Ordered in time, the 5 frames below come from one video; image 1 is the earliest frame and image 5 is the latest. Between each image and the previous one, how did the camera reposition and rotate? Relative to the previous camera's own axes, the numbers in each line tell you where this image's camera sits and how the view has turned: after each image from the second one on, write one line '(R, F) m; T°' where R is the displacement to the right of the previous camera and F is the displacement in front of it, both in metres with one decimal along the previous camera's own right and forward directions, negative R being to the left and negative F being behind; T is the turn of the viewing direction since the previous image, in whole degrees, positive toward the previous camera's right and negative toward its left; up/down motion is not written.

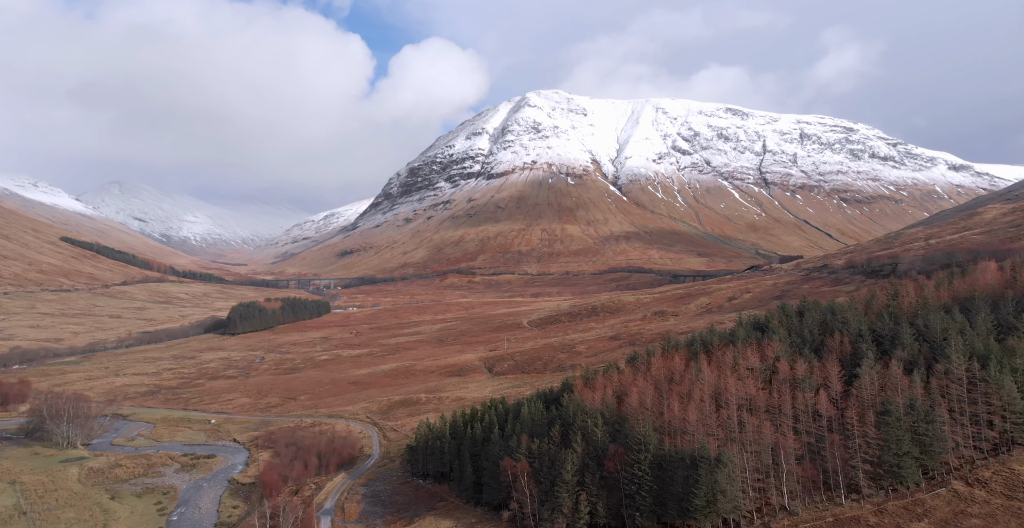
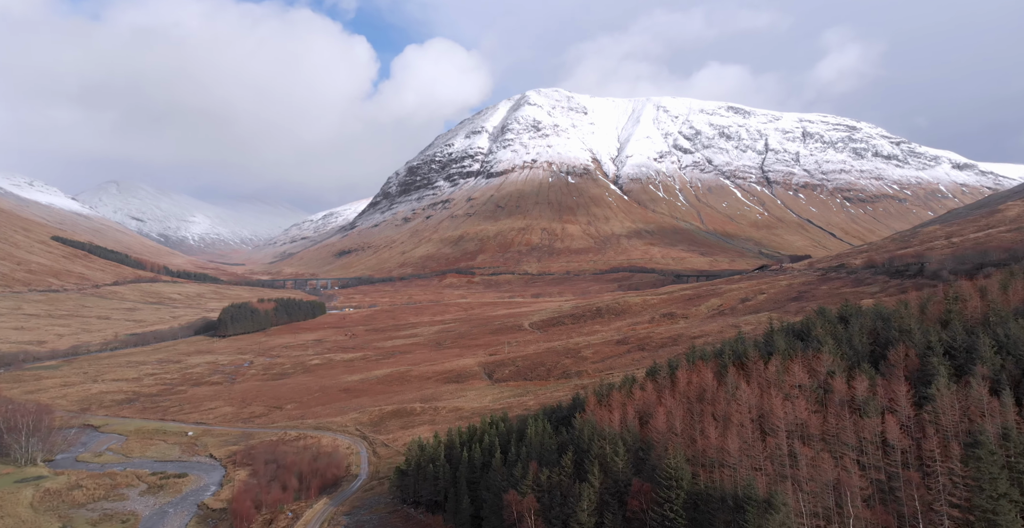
(-0.2, +5.7) m; 0°
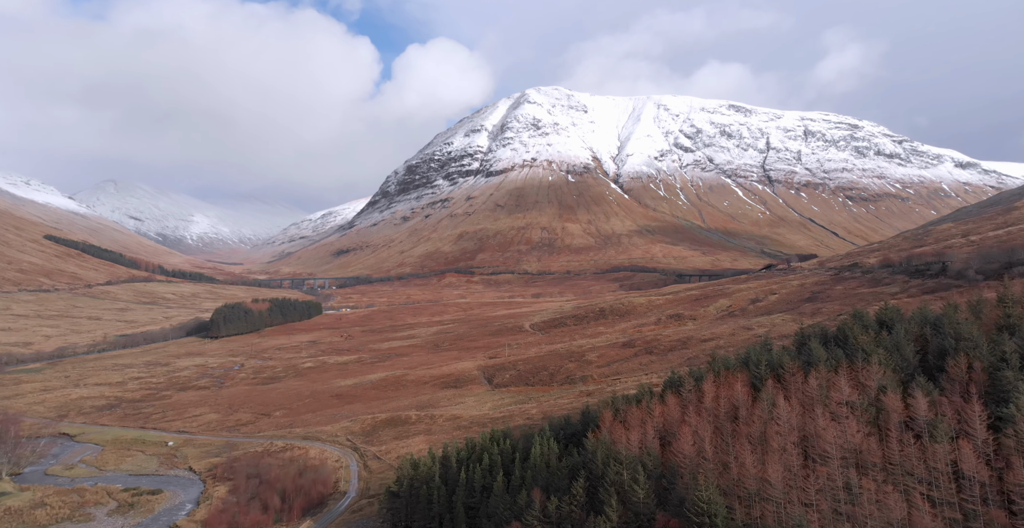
(-0.2, +4.3) m; 0°
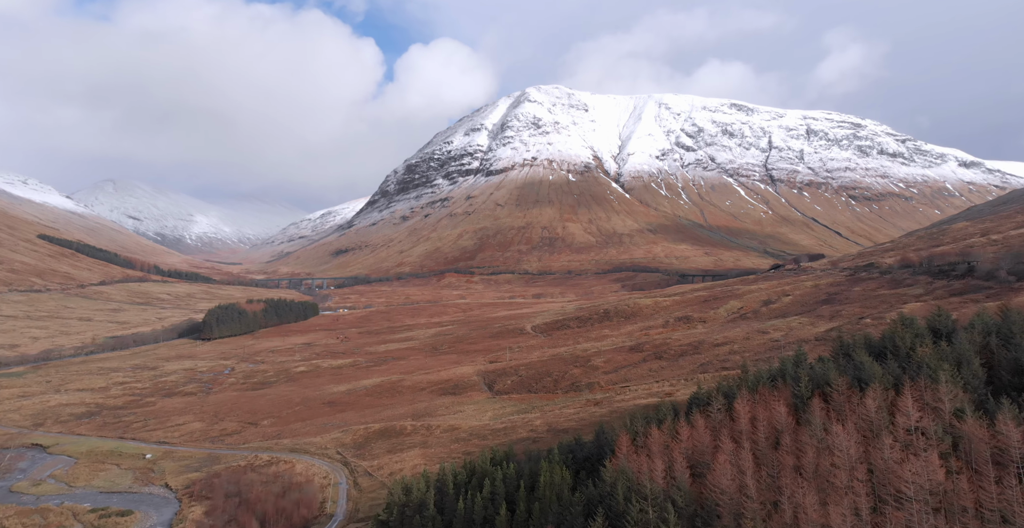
(-0.2, +4.4) m; 0°
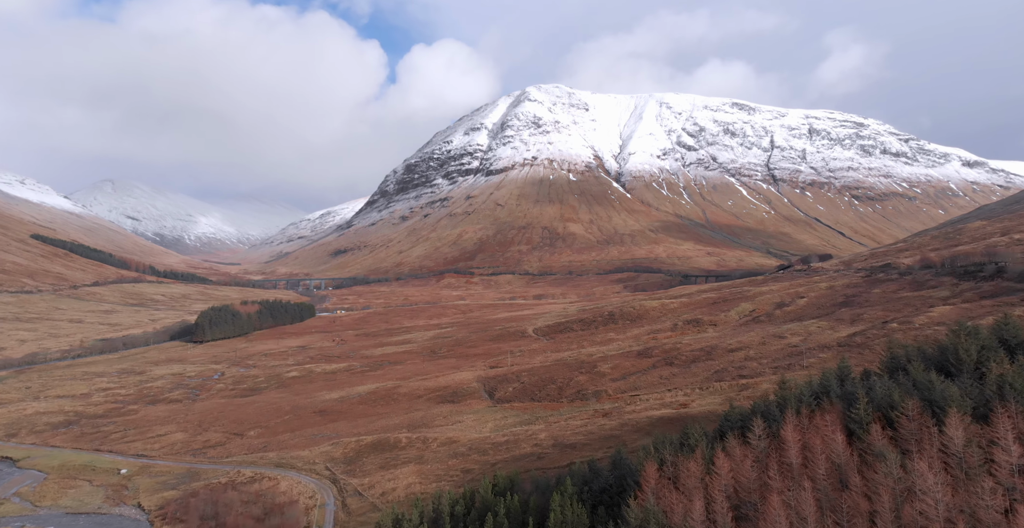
(-0.2, +4.3) m; 0°
